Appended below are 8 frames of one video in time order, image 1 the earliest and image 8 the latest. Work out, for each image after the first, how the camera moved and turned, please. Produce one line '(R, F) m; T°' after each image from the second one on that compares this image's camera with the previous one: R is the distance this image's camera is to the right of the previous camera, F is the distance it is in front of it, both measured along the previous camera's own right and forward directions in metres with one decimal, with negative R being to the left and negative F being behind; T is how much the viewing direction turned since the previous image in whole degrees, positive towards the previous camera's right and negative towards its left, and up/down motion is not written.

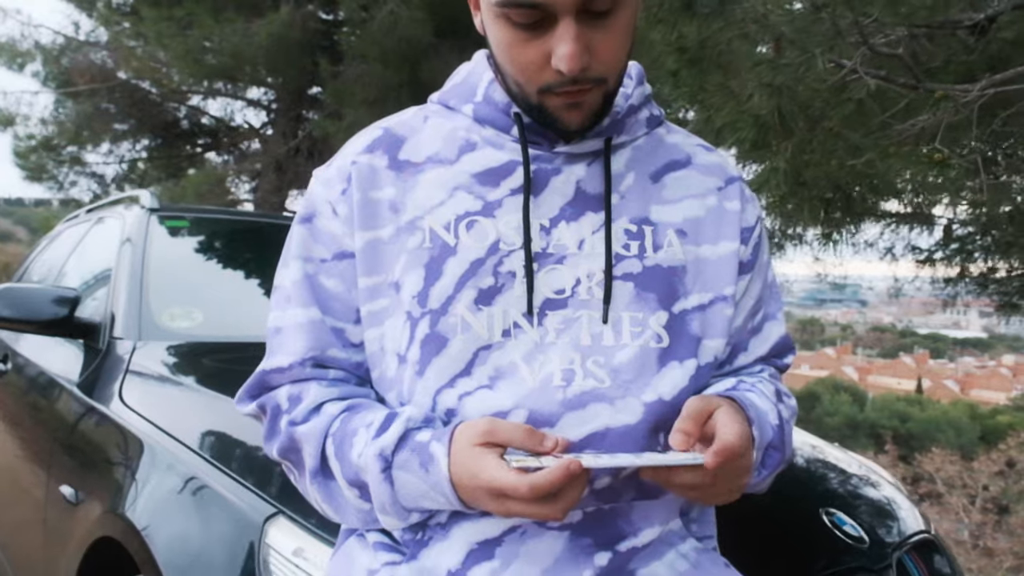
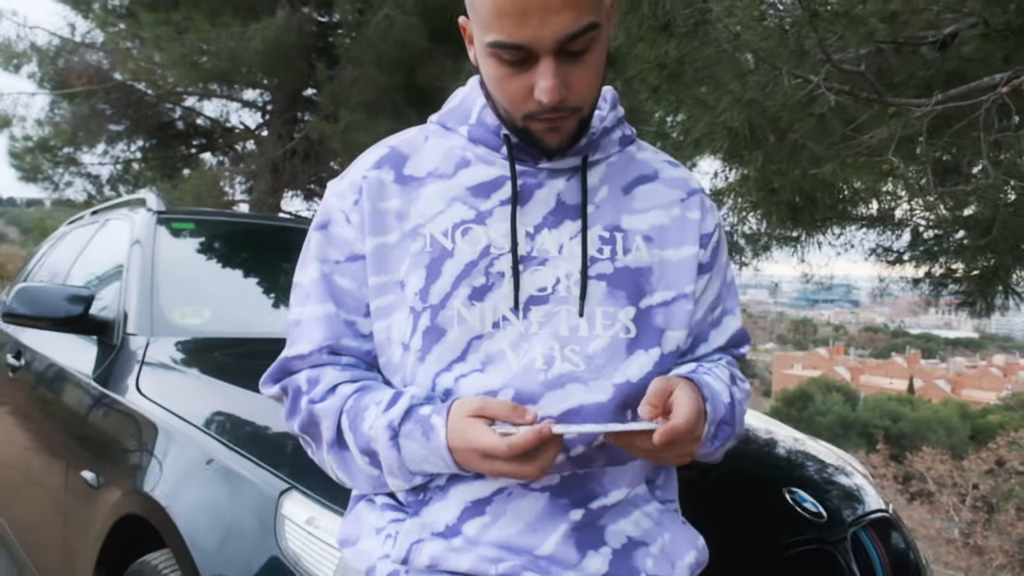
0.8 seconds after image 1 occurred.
(0.0, -0.1) m; 0°
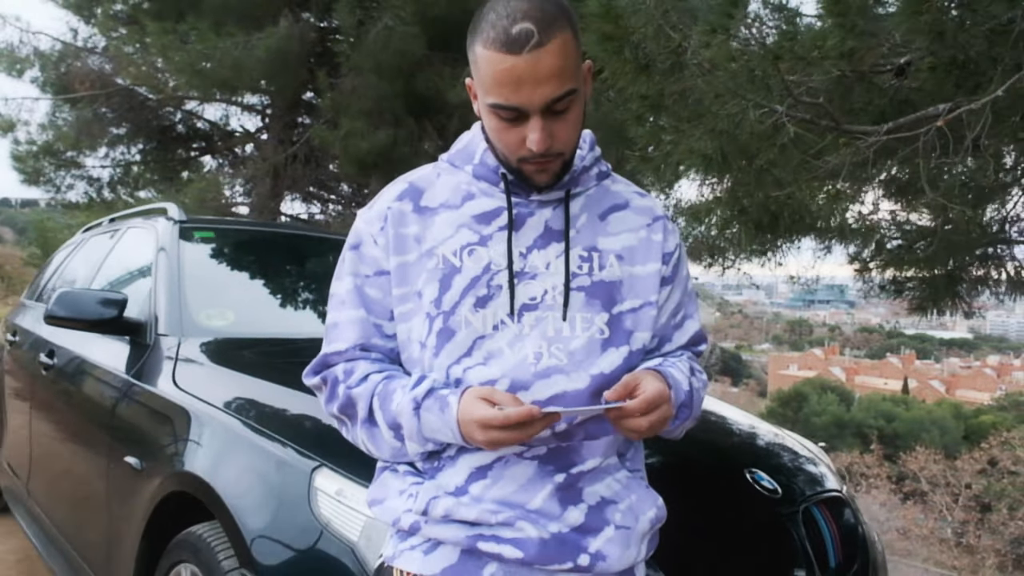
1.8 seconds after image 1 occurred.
(0.0, -0.2) m; 0°
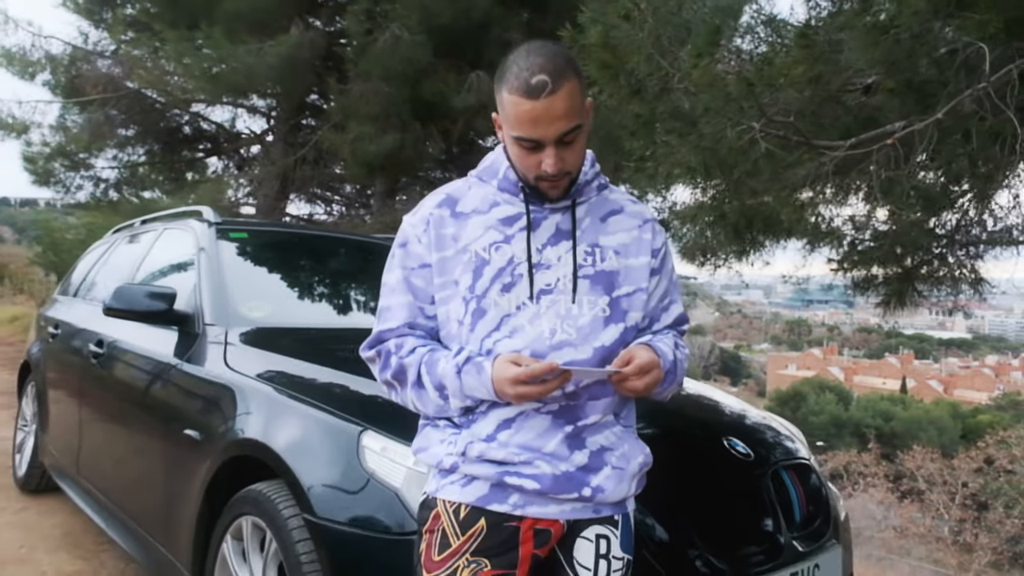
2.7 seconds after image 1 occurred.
(0.0, -0.3) m; 0°
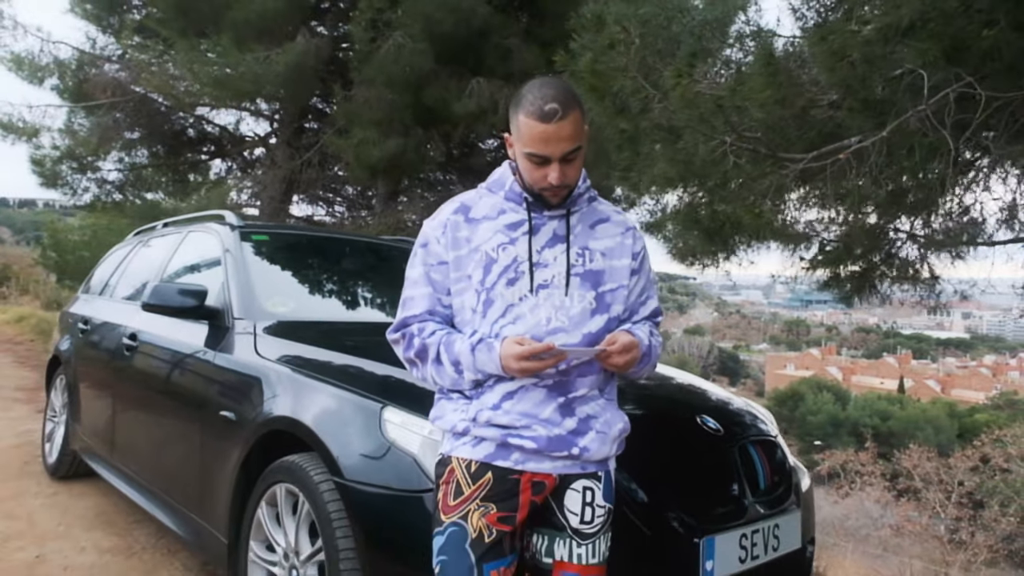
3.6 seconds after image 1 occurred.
(0.0, -0.3) m; 0°
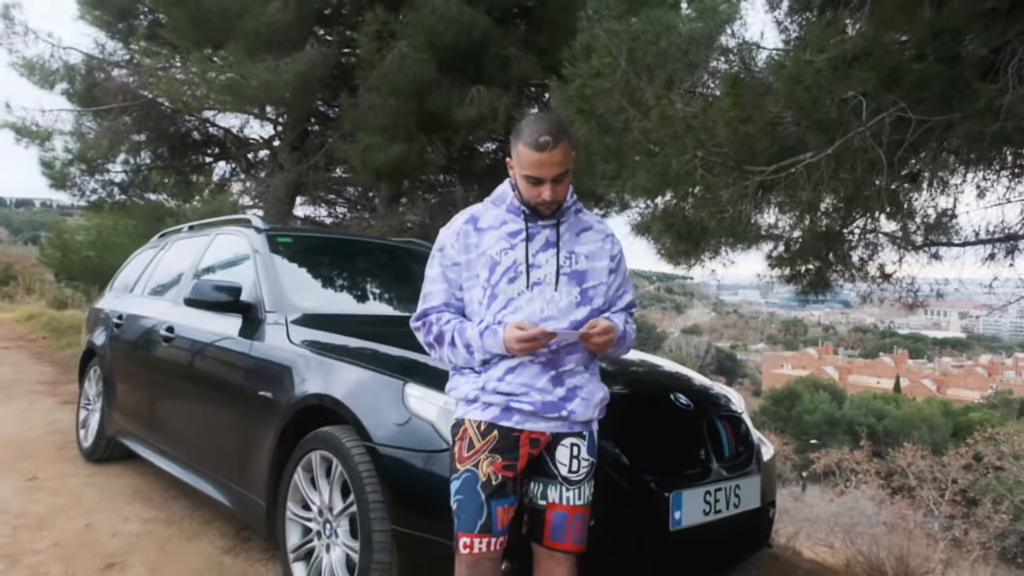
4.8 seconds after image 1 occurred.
(0.0, -0.4) m; 0°
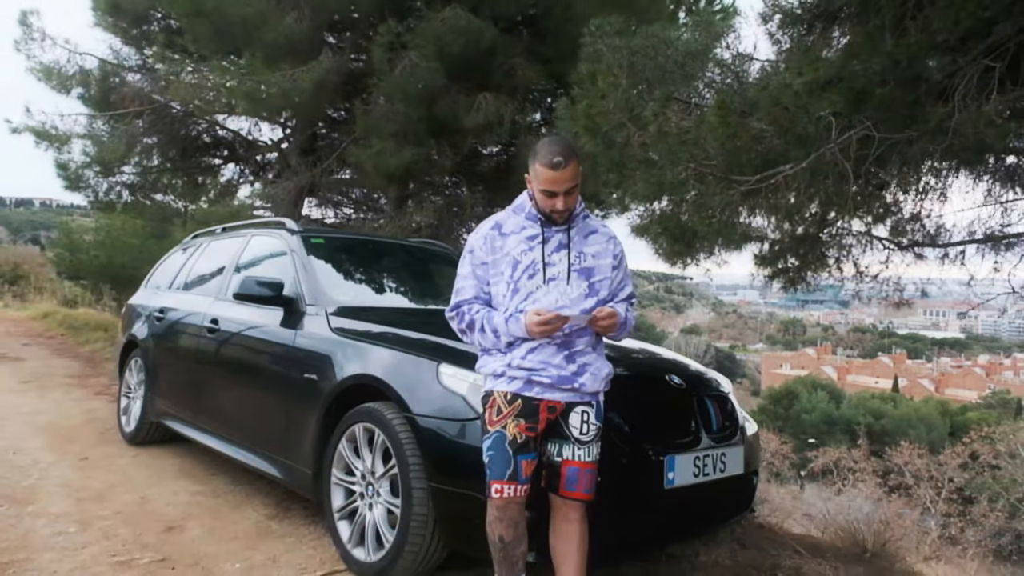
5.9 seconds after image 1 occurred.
(-0.1, -0.5) m; 0°
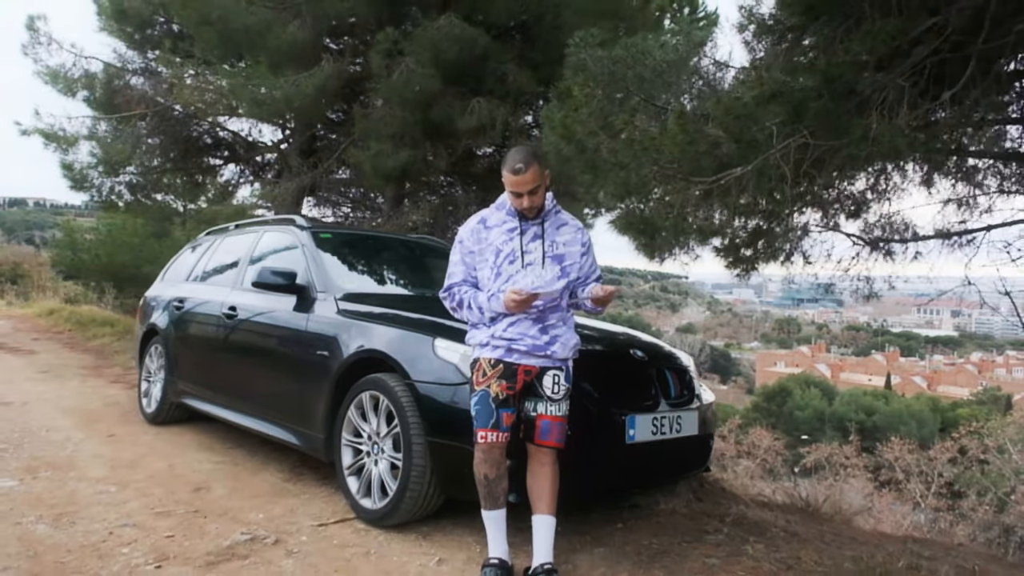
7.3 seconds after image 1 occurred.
(+0.1, -0.5) m; 0°
